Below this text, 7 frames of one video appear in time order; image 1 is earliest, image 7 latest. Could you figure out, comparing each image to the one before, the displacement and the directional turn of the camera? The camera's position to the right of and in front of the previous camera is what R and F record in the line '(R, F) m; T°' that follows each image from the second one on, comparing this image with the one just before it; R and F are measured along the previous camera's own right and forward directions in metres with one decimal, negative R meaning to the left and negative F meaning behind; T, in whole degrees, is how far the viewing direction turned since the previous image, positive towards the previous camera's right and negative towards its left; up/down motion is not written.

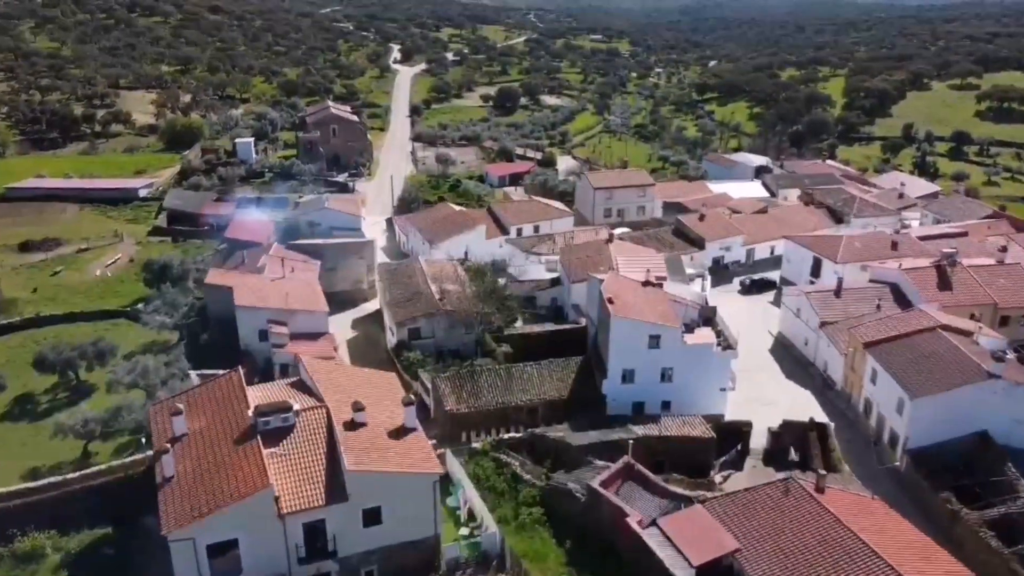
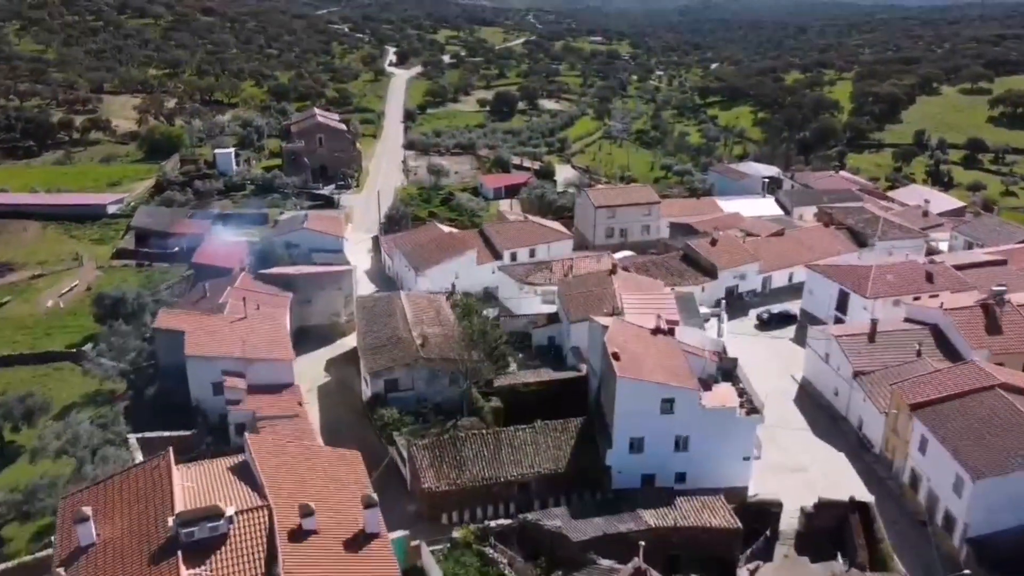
(+0.3, +4.5) m; 0°
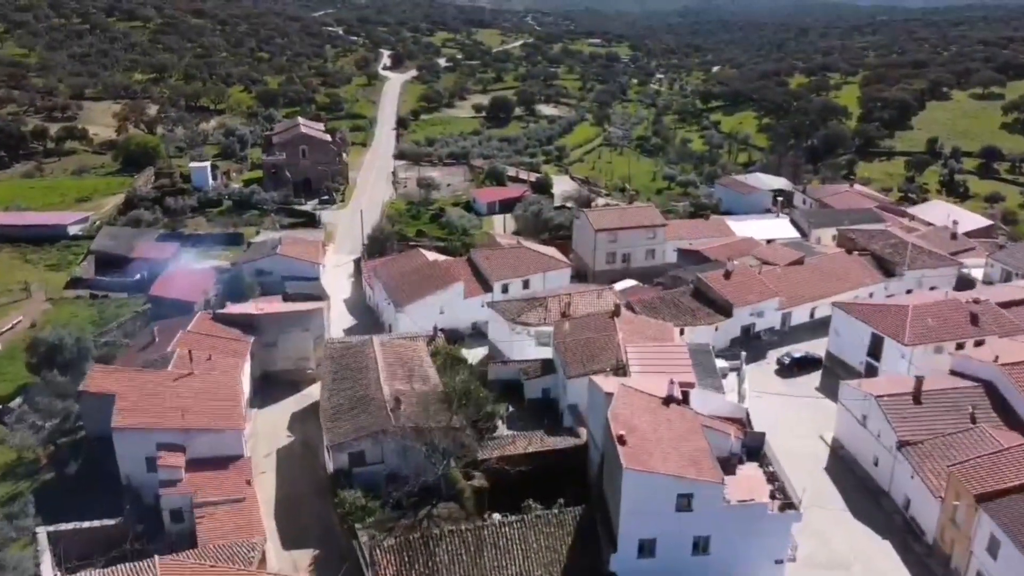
(+0.4, +4.7) m; 0°
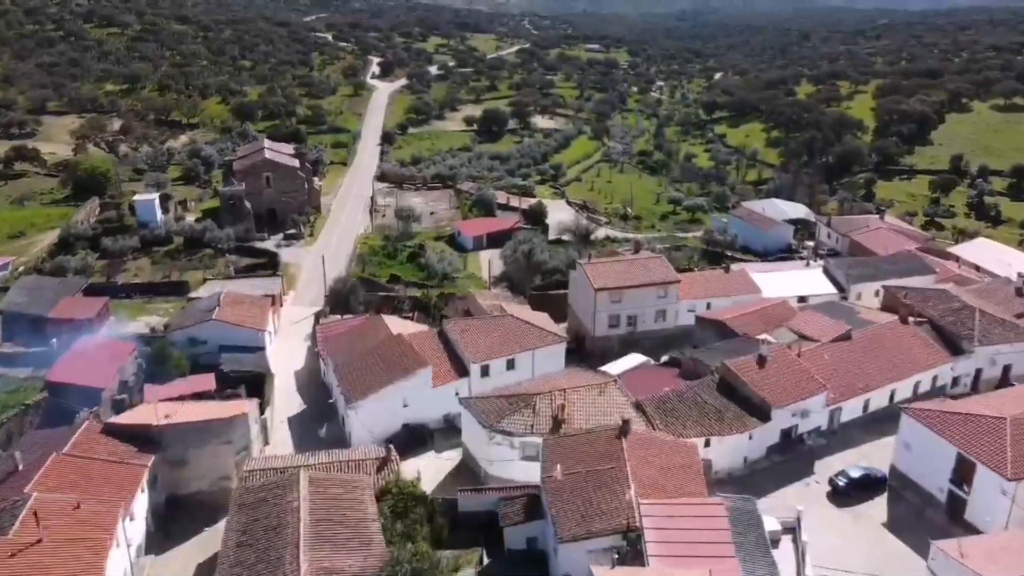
(+0.8, +8.3) m; 0°
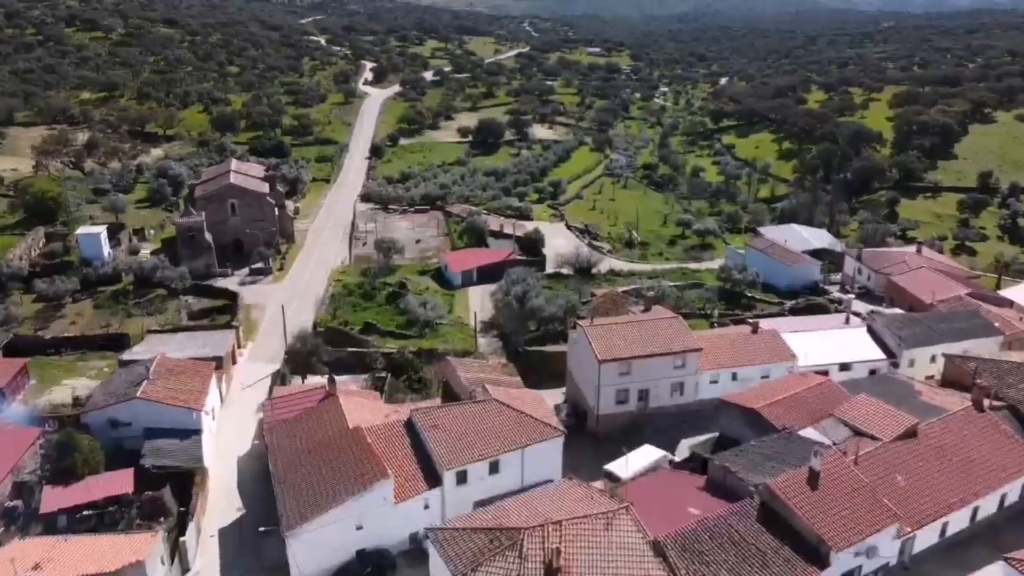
(+0.6, +7.2) m; 0°
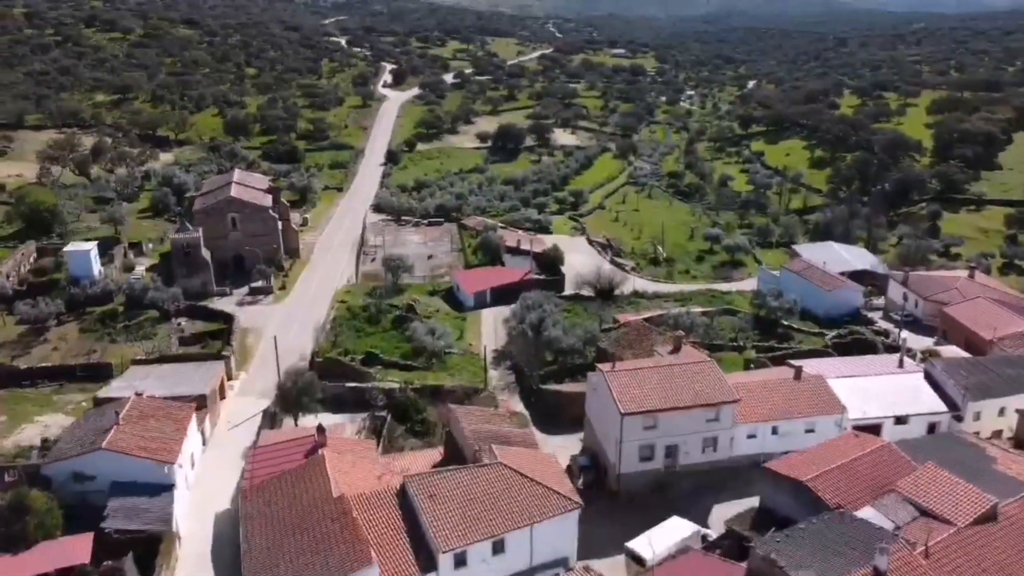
(+0.4, +4.1) m; -2°
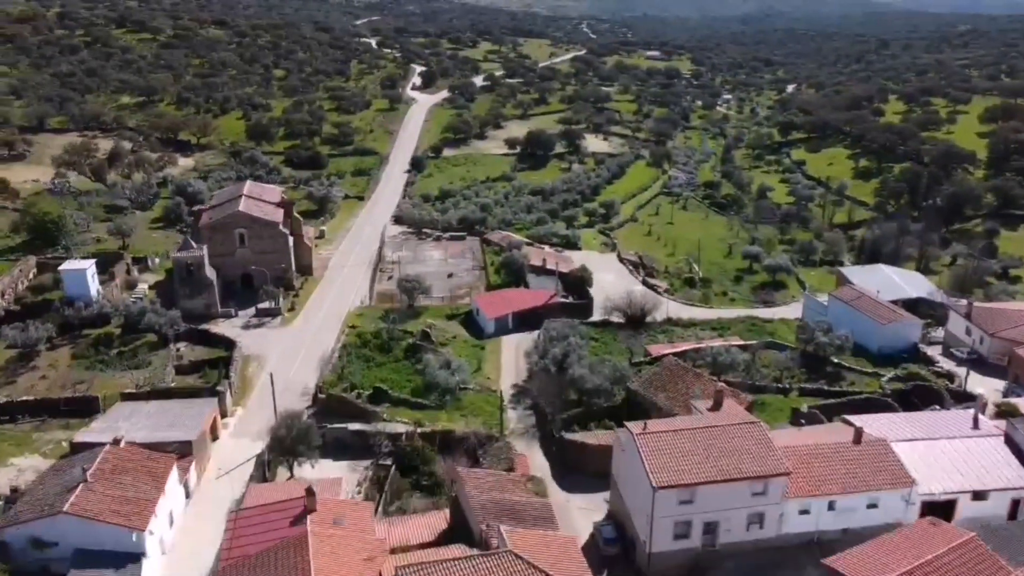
(+0.4, +4.1) m; -2°
